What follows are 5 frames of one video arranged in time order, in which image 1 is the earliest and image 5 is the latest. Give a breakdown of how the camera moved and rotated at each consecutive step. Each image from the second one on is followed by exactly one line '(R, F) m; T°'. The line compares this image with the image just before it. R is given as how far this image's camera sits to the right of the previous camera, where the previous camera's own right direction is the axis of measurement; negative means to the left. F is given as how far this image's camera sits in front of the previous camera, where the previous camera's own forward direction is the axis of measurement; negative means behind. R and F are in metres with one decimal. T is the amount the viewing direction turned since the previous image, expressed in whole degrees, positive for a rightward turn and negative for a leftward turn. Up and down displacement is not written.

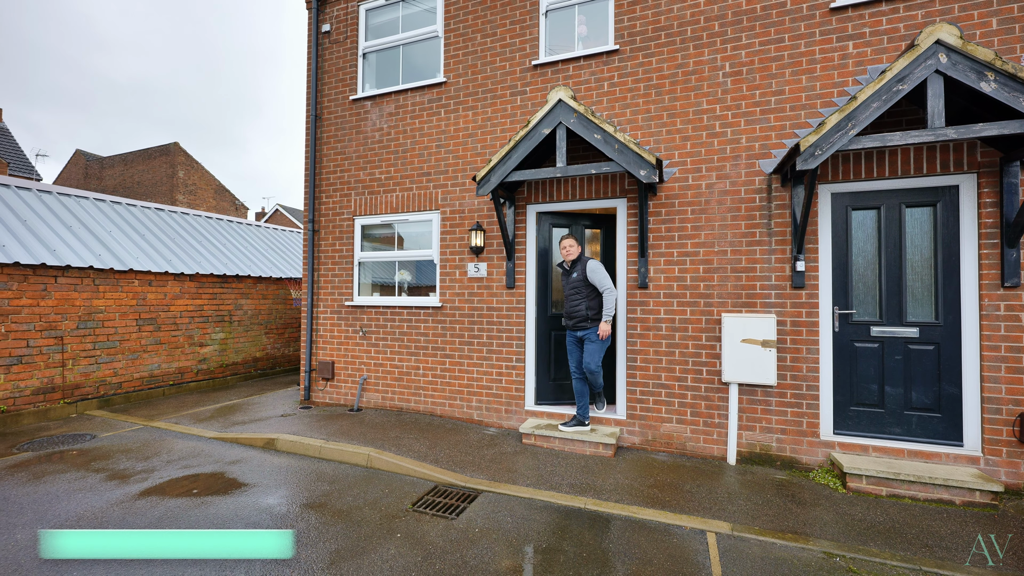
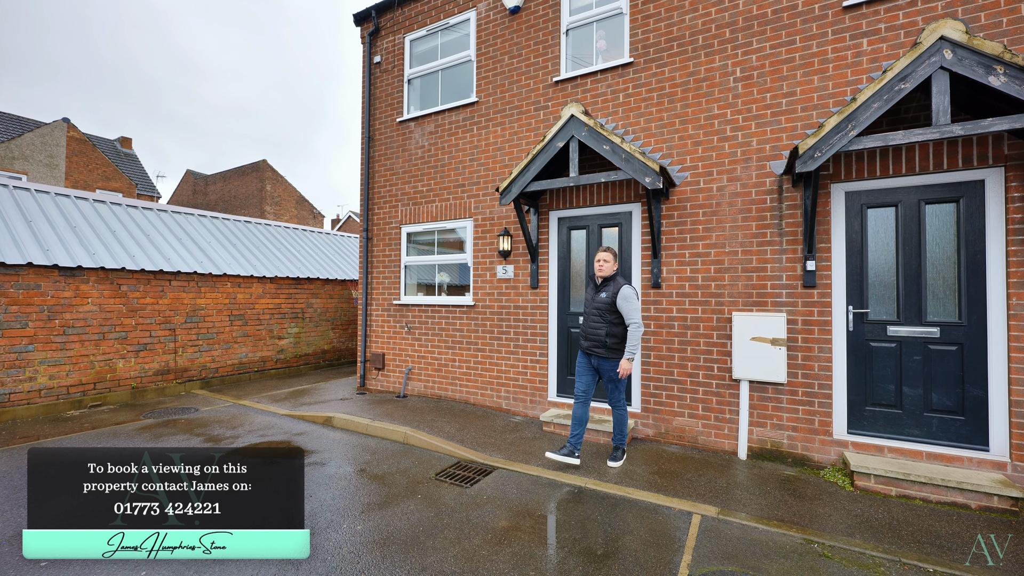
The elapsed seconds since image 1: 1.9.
(+0.5, -0.4) m; -9°
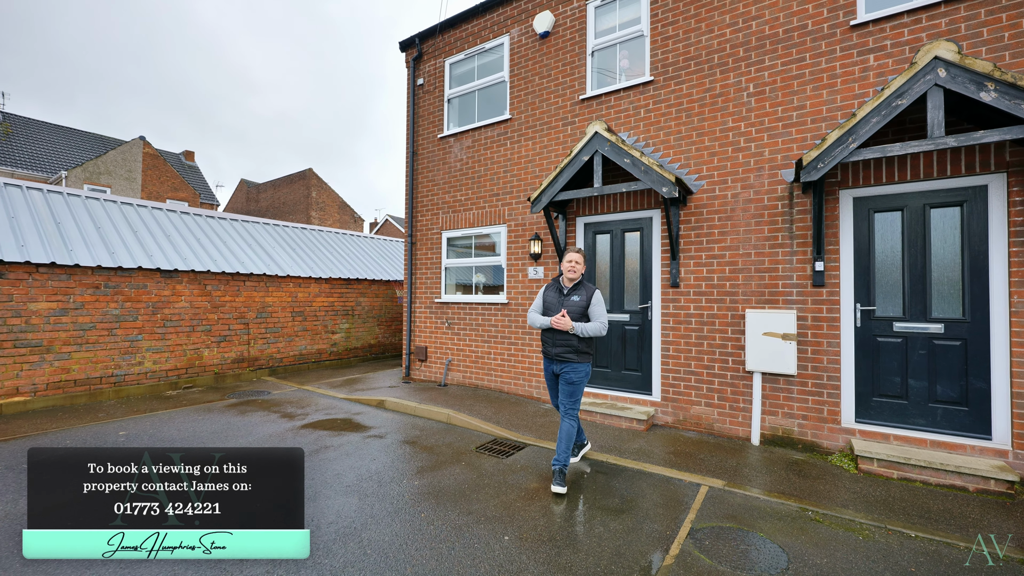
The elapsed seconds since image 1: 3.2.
(0.0, -0.5) m; -4°
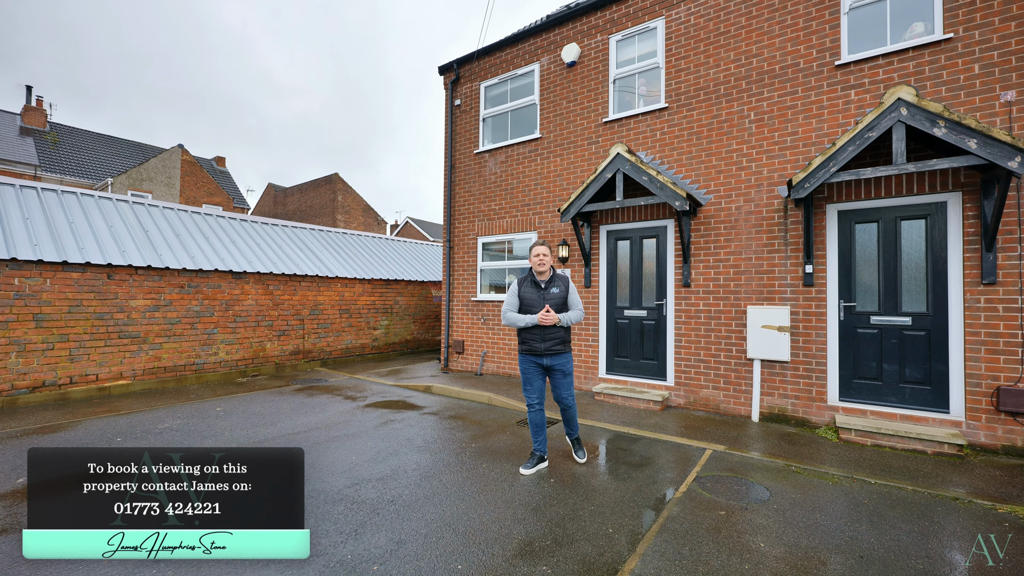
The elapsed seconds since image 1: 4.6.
(-0.3, -0.9) m; -1°
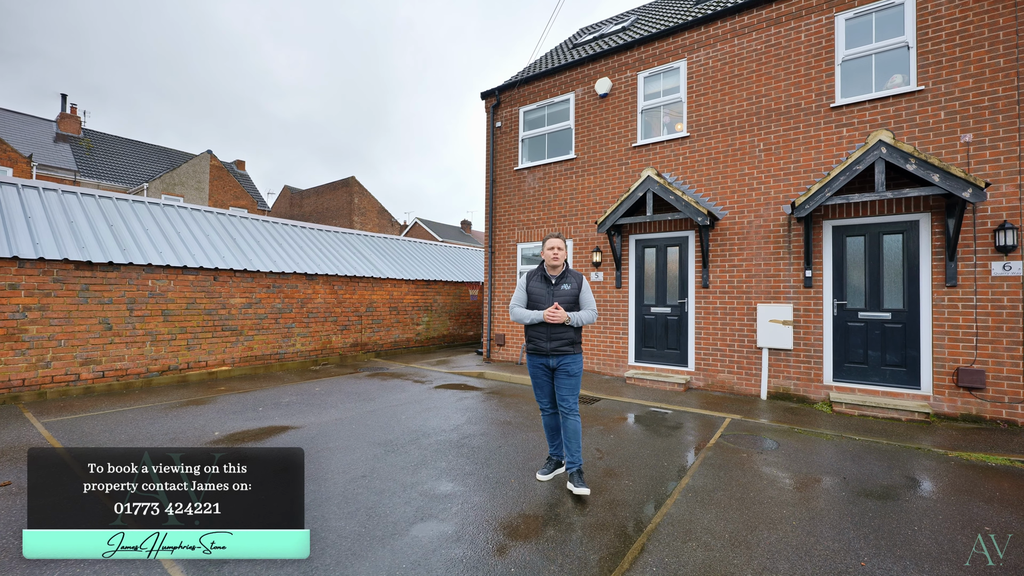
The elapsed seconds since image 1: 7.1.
(-0.8, -1.2) m; 0°
